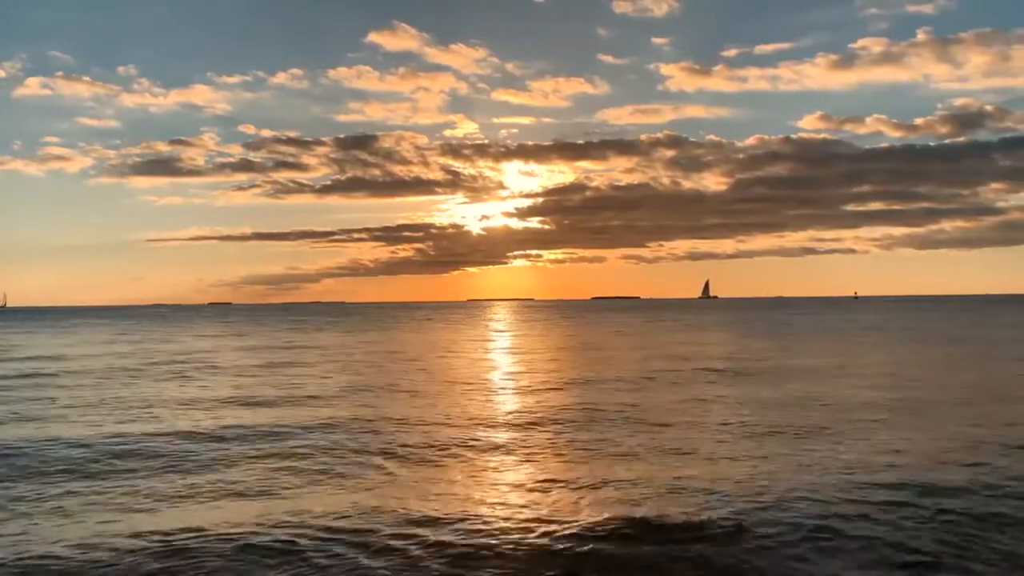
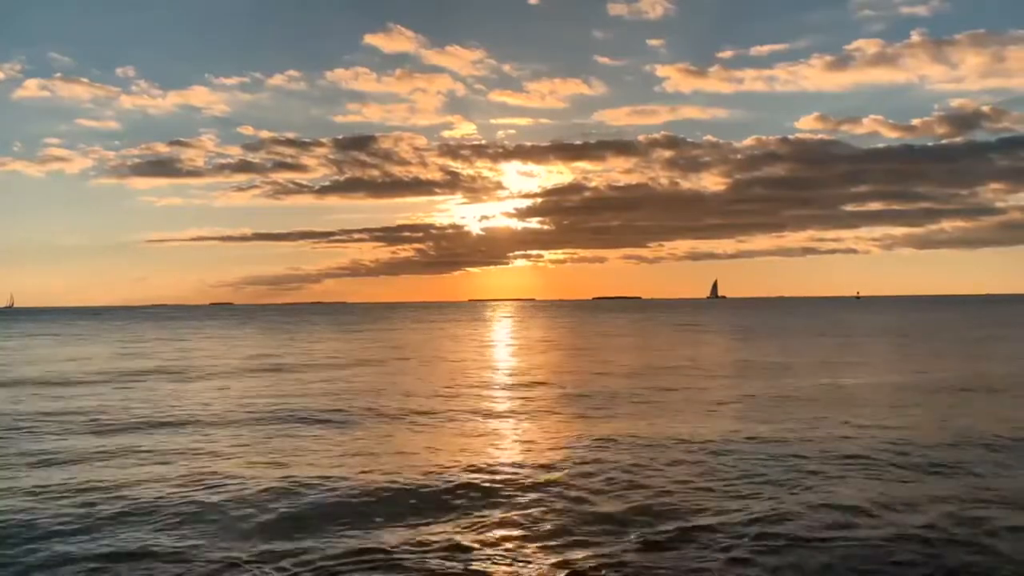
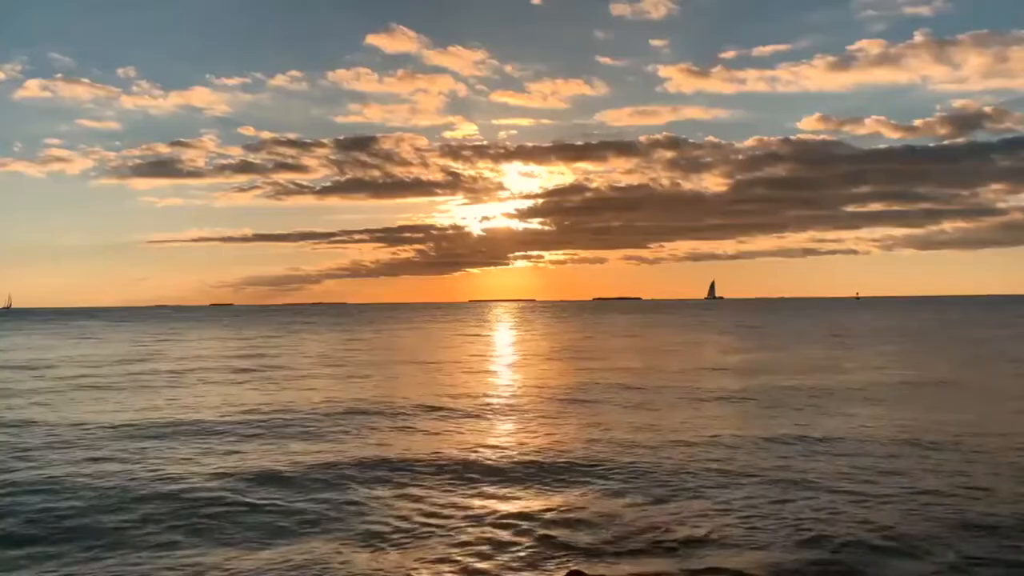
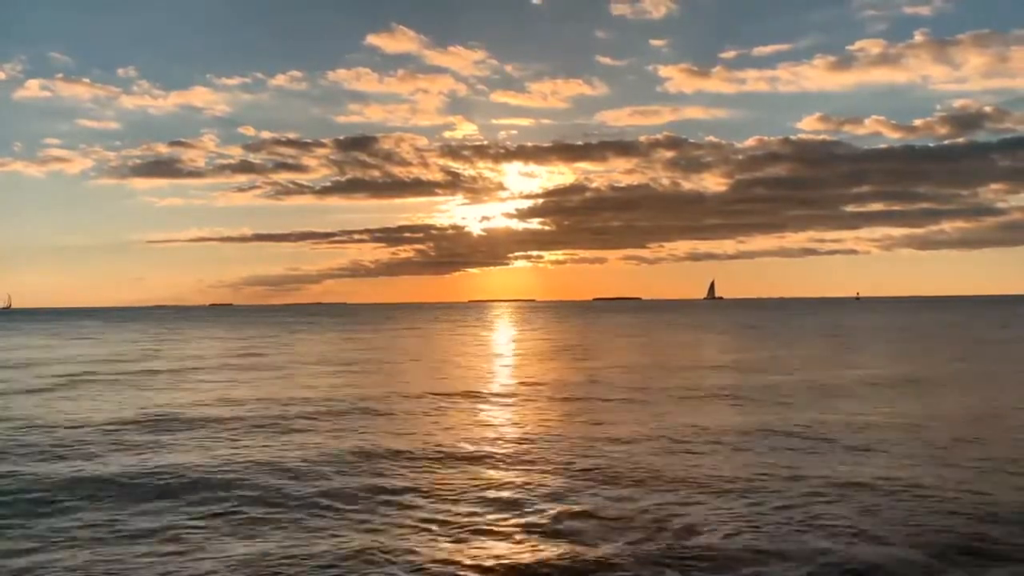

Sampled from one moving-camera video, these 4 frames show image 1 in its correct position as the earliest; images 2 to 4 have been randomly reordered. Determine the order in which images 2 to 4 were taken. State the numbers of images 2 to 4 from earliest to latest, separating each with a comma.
4, 3, 2
